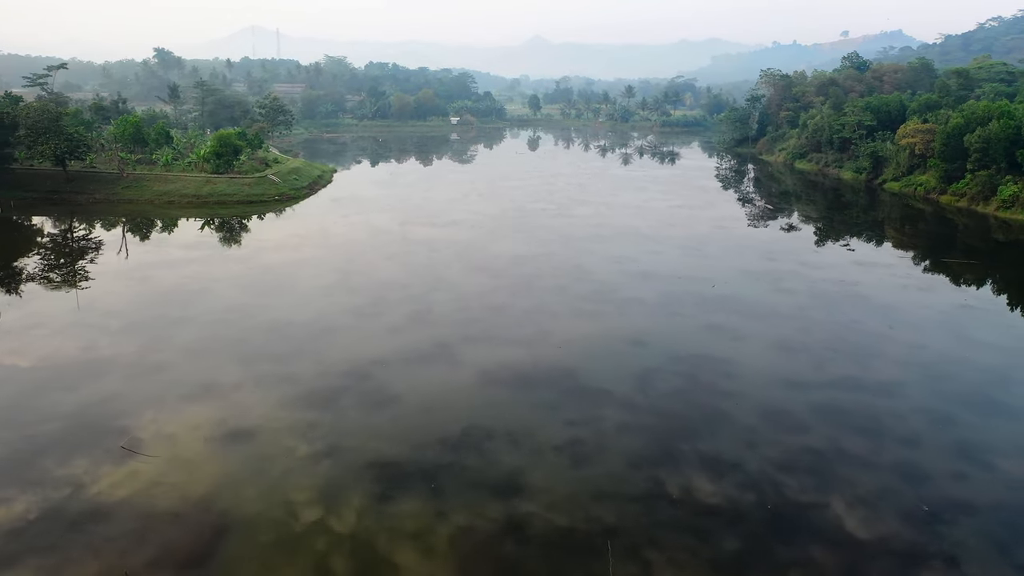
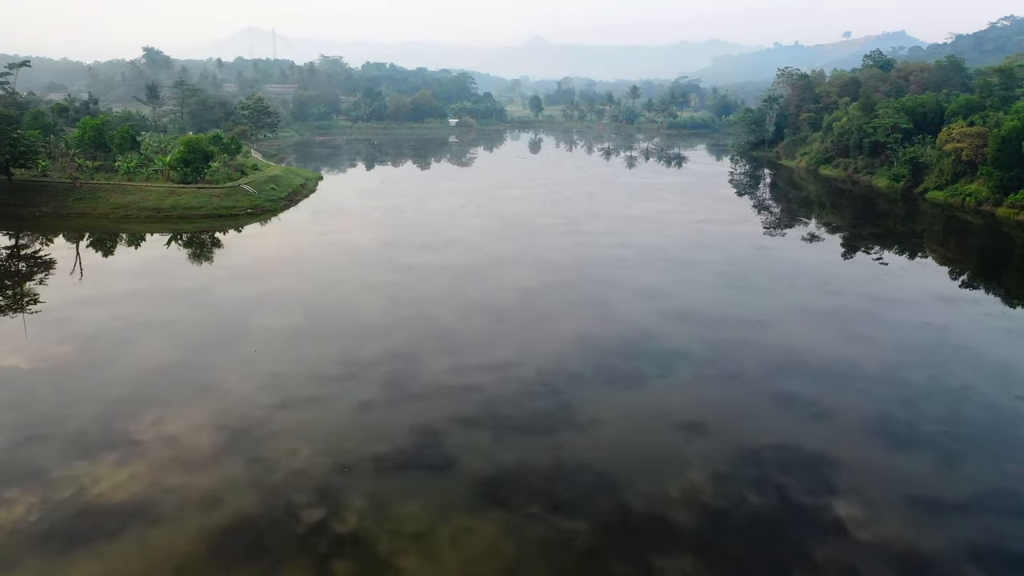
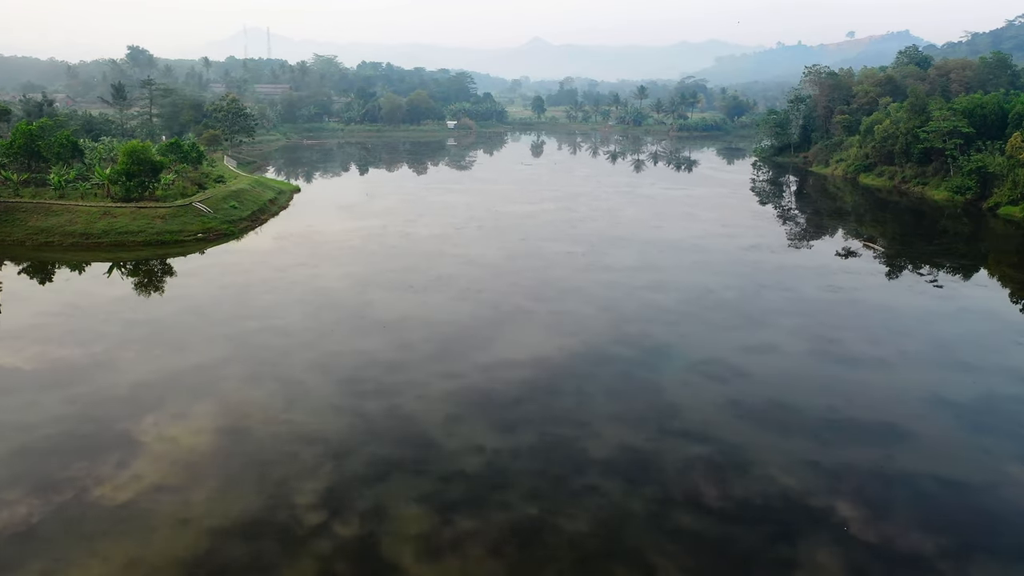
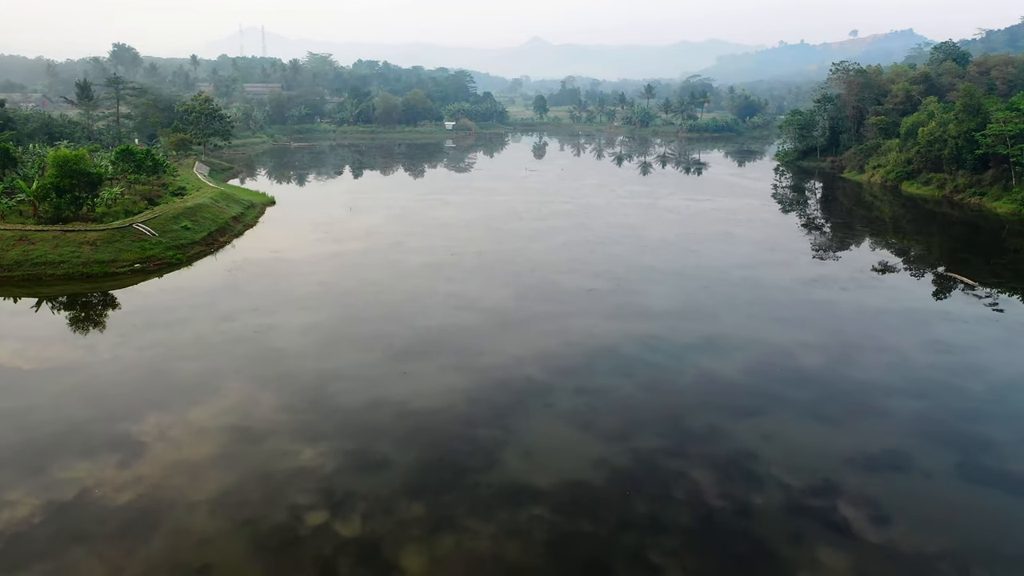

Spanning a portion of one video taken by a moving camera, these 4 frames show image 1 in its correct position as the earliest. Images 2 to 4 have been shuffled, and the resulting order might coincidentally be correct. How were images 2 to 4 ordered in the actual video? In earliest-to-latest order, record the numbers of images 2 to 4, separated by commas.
2, 3, 4
